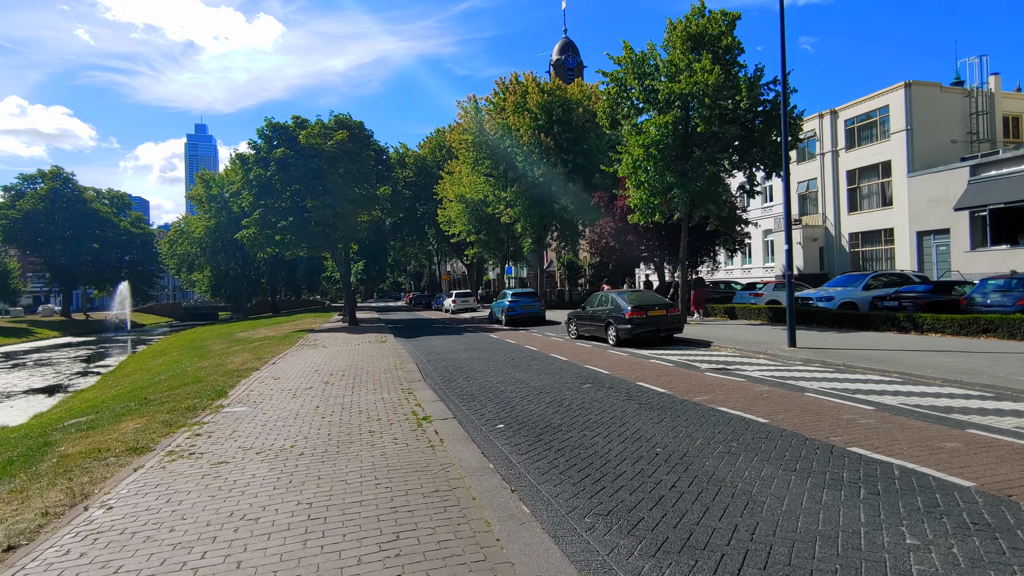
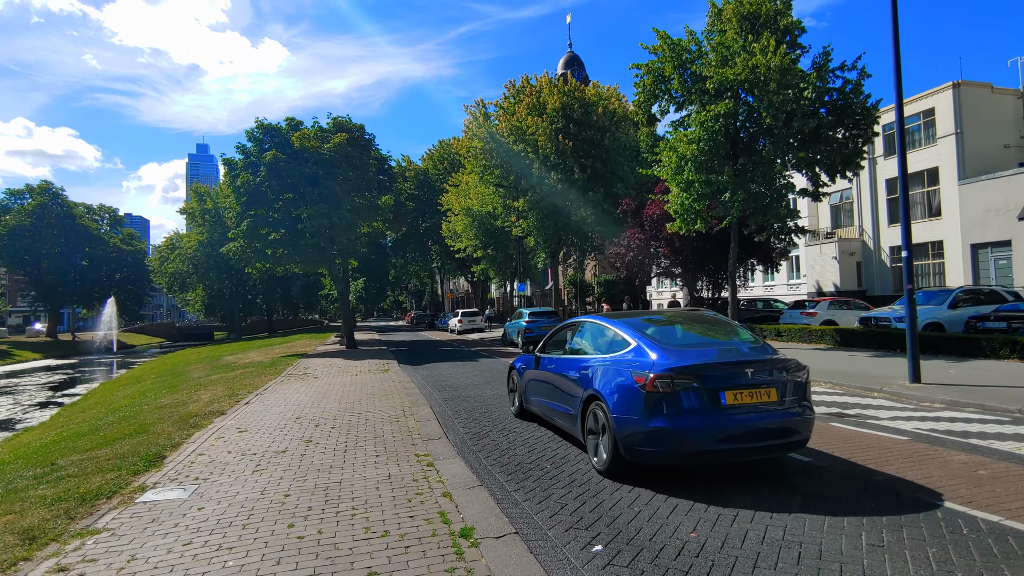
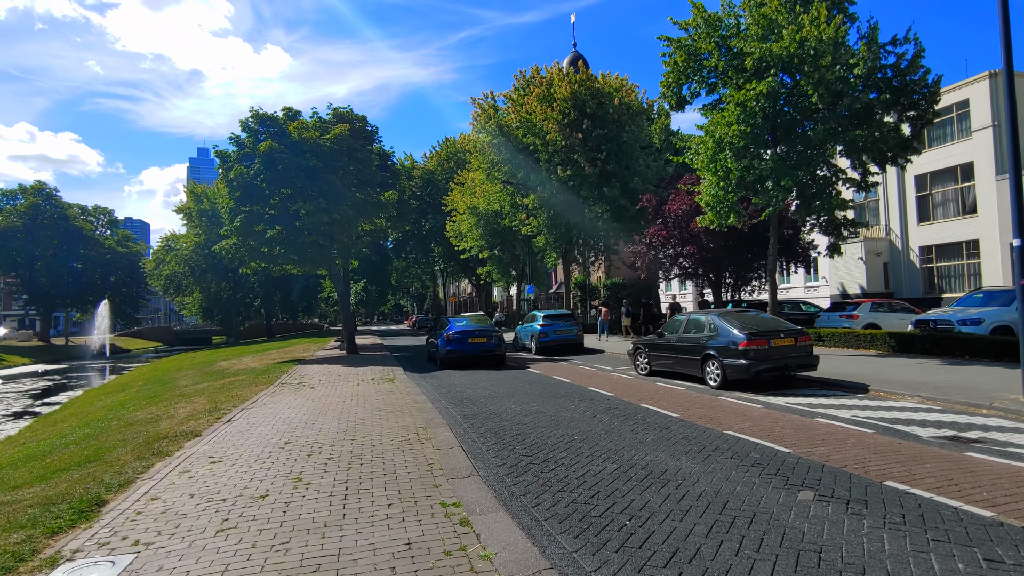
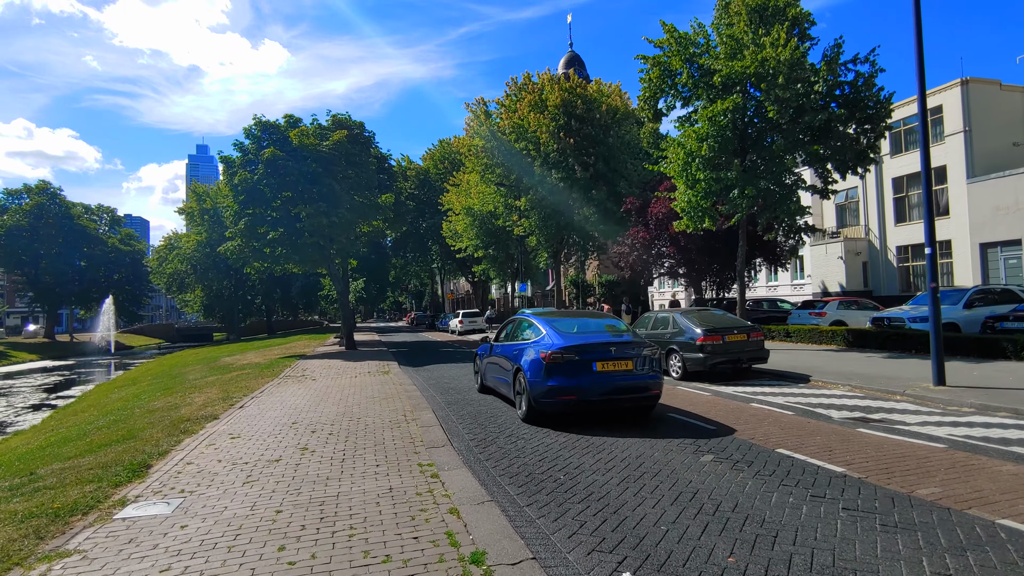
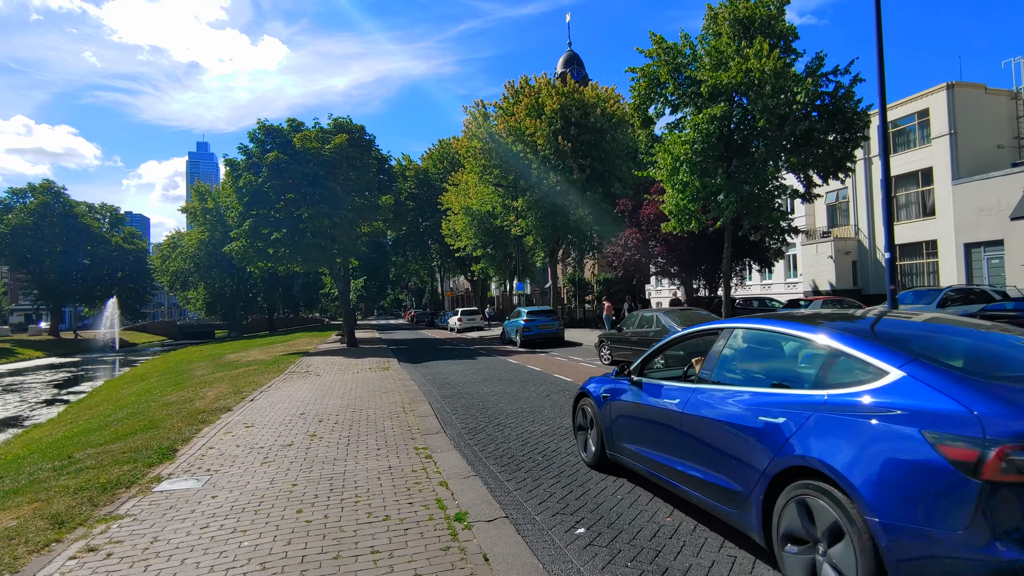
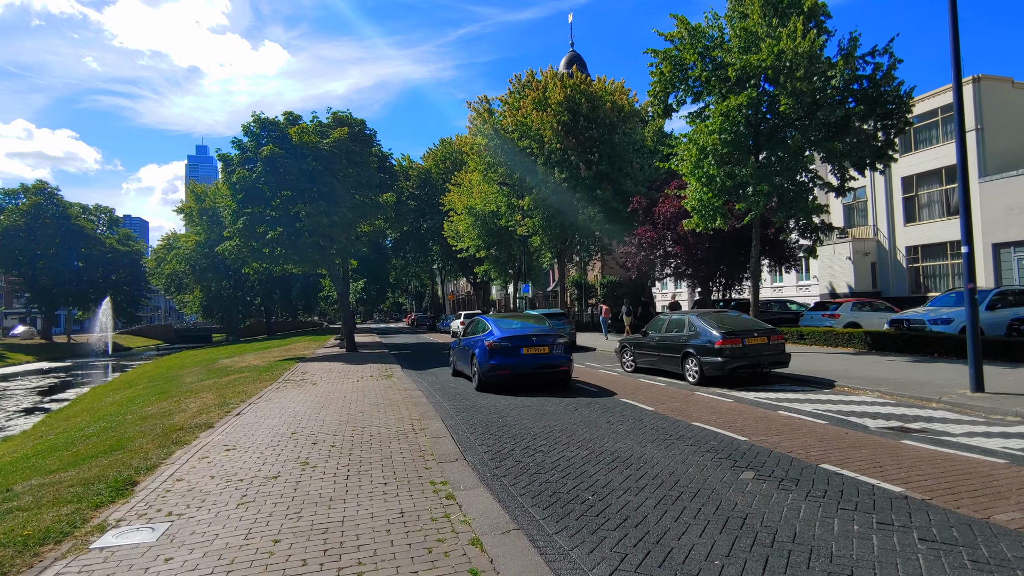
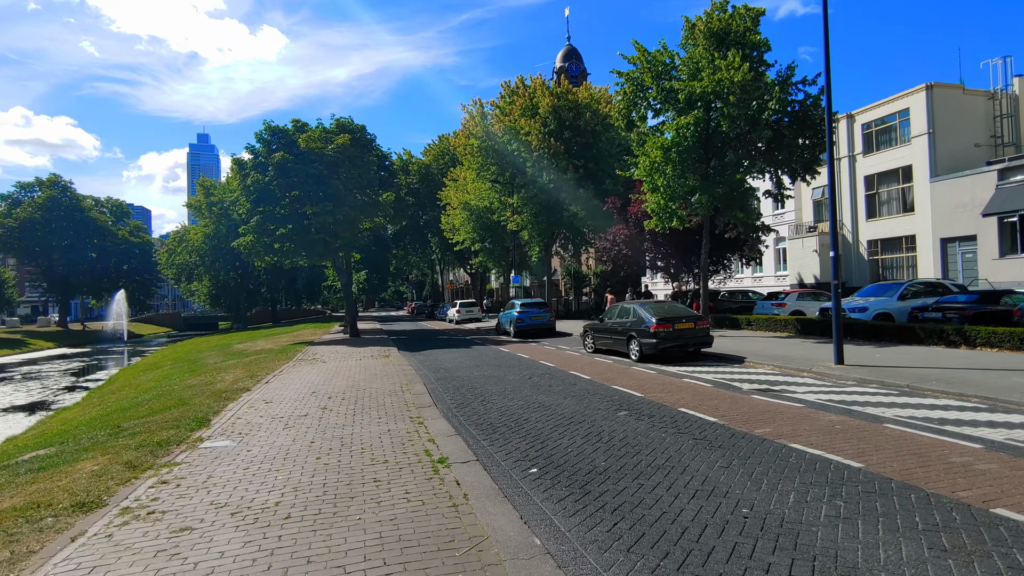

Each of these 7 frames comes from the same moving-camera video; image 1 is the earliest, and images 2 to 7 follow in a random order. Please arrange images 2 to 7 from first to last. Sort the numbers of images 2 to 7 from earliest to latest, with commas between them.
7, 5, 2, 4, 6, 3
